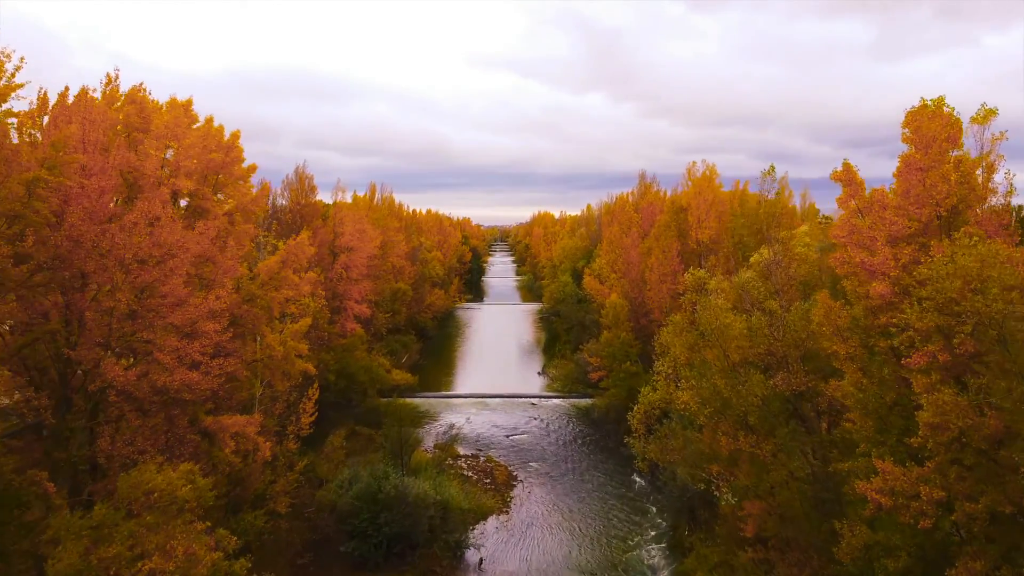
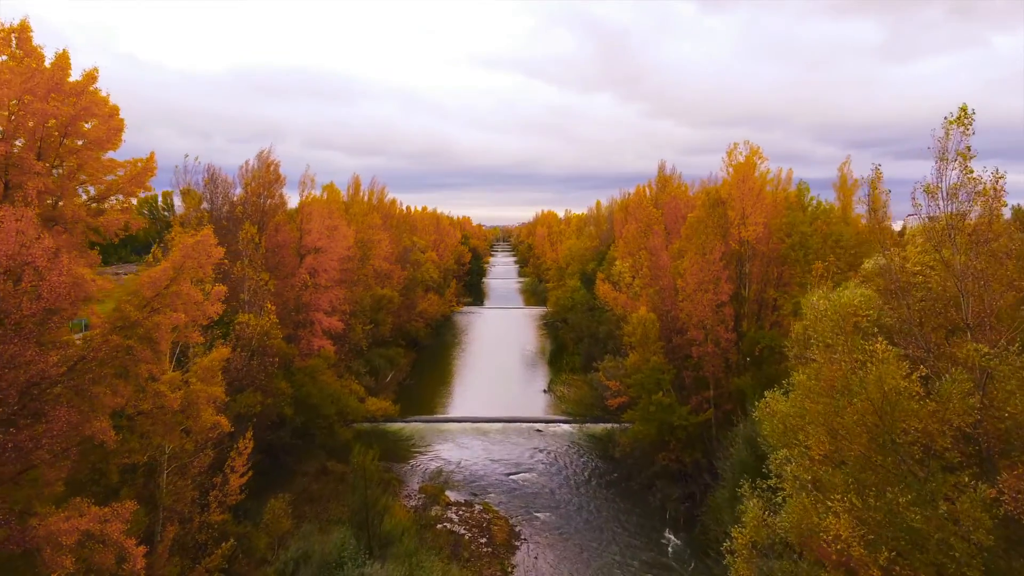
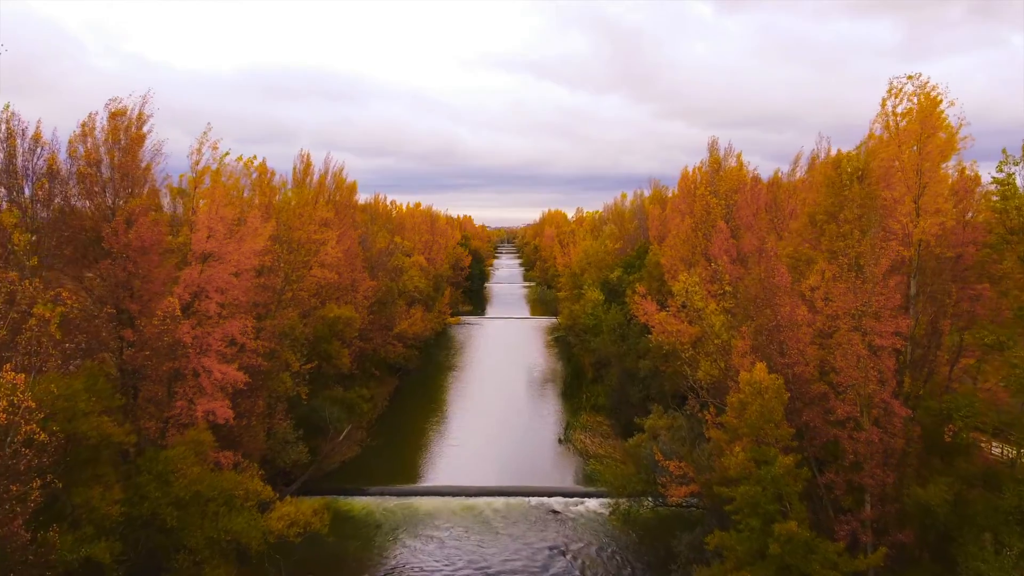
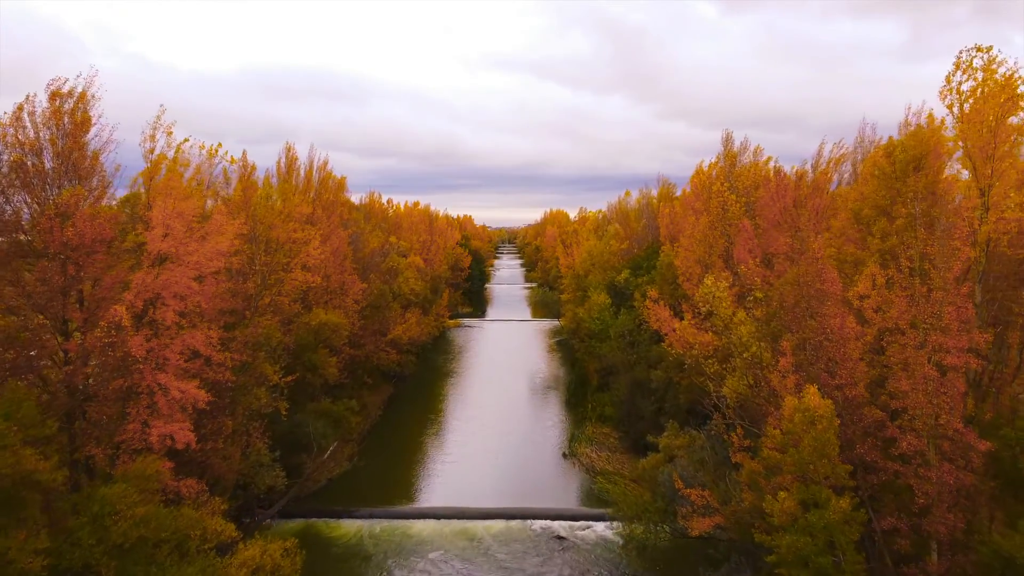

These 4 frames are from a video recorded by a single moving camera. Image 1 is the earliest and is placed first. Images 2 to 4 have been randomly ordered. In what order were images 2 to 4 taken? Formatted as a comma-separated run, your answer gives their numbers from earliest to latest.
2, 3, 4
